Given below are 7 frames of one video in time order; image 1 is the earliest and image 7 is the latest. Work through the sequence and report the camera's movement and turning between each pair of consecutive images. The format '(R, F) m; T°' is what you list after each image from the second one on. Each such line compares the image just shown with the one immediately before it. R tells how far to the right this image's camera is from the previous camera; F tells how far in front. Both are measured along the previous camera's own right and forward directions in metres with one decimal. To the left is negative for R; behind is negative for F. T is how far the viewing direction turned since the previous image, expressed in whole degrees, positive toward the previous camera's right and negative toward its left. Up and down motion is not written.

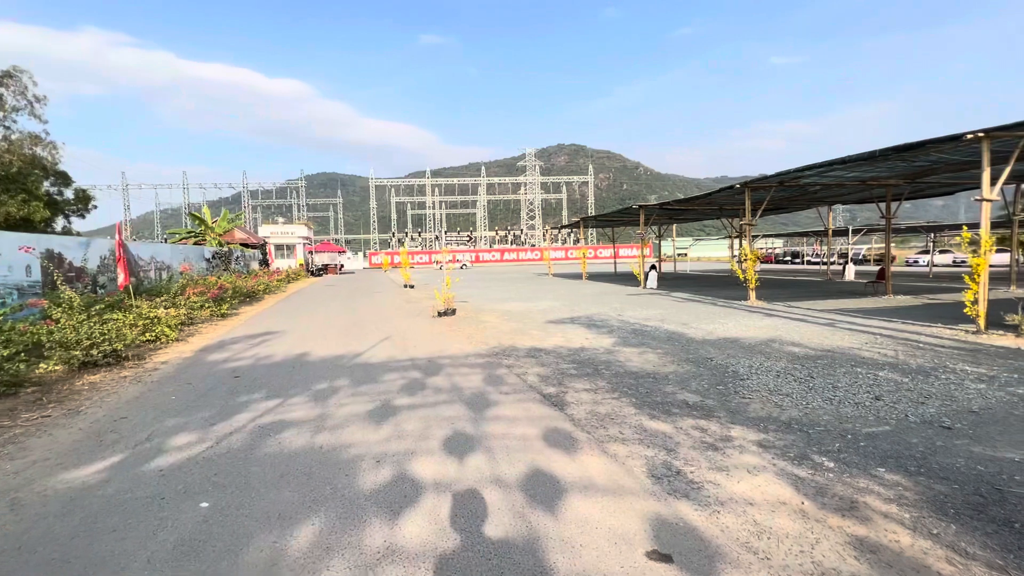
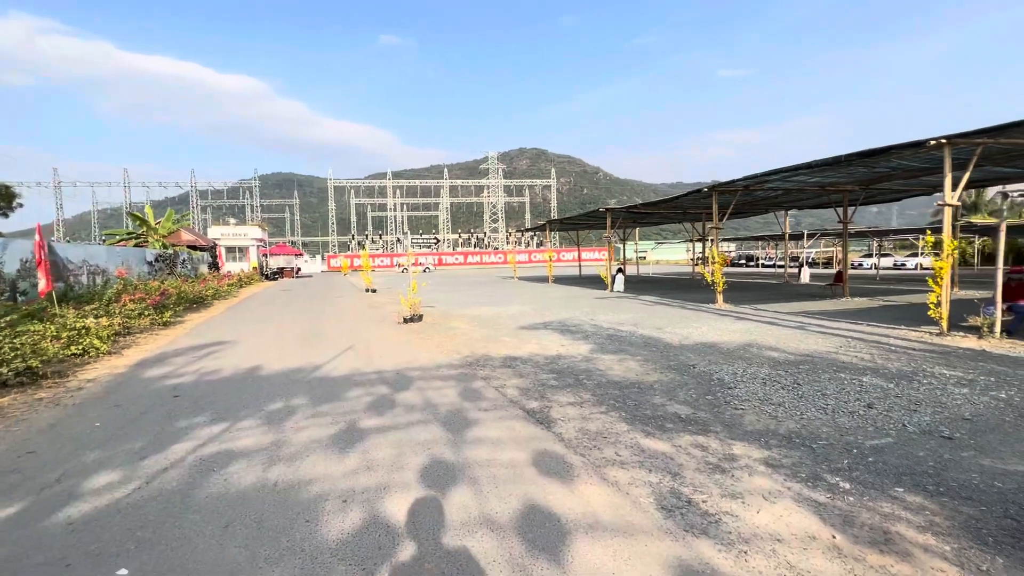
(-0.2, +0.5) m; +5°
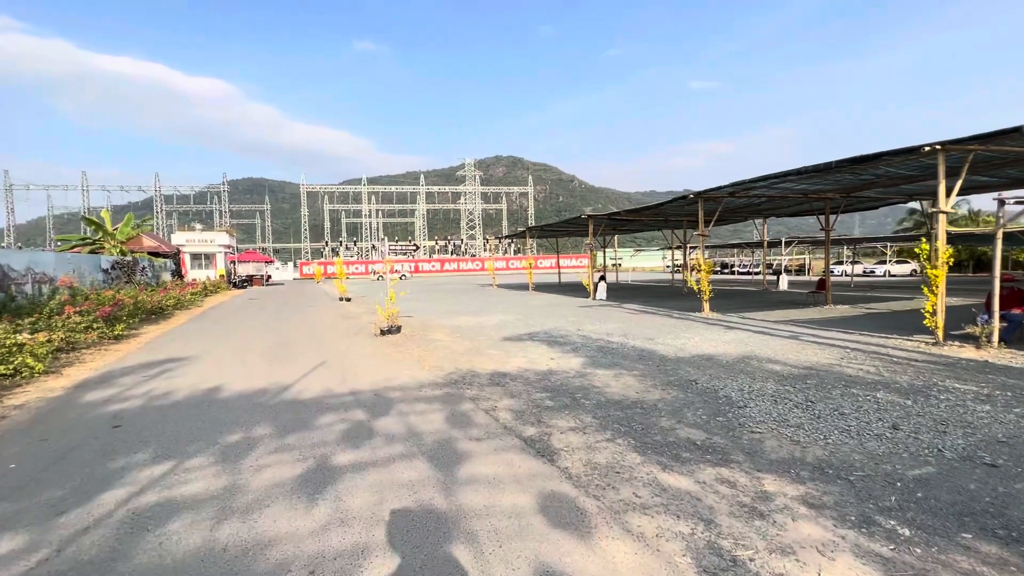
(-0.2, +0.6) m; +3°
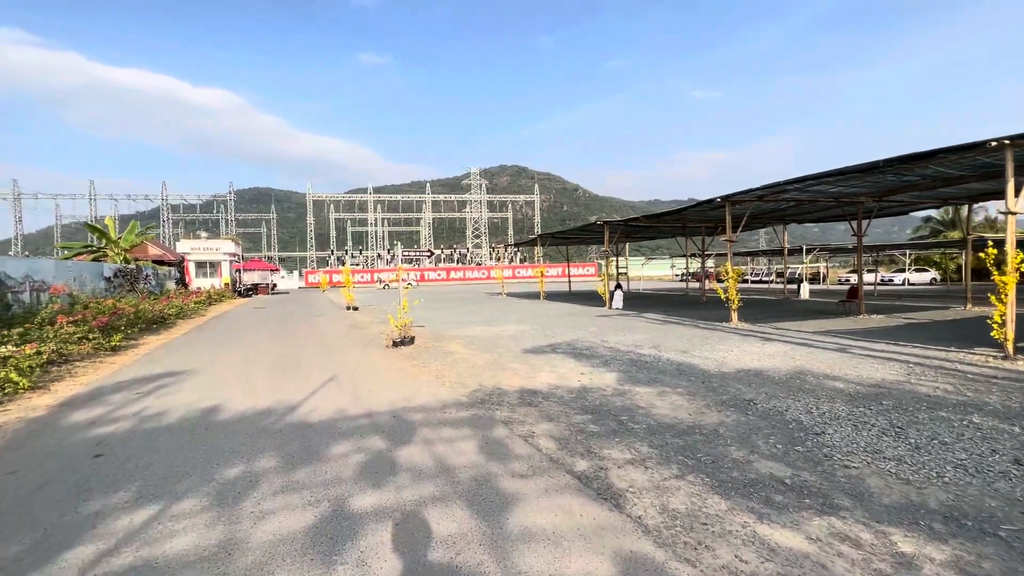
(-0.4, +0.7) m; 0°
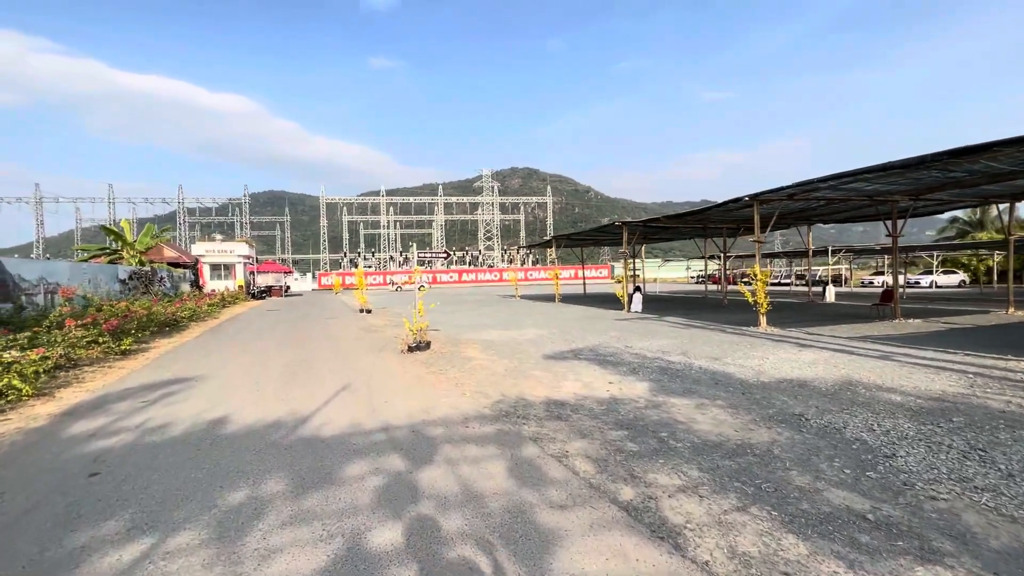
(-0.2, +0.5) m; -1°
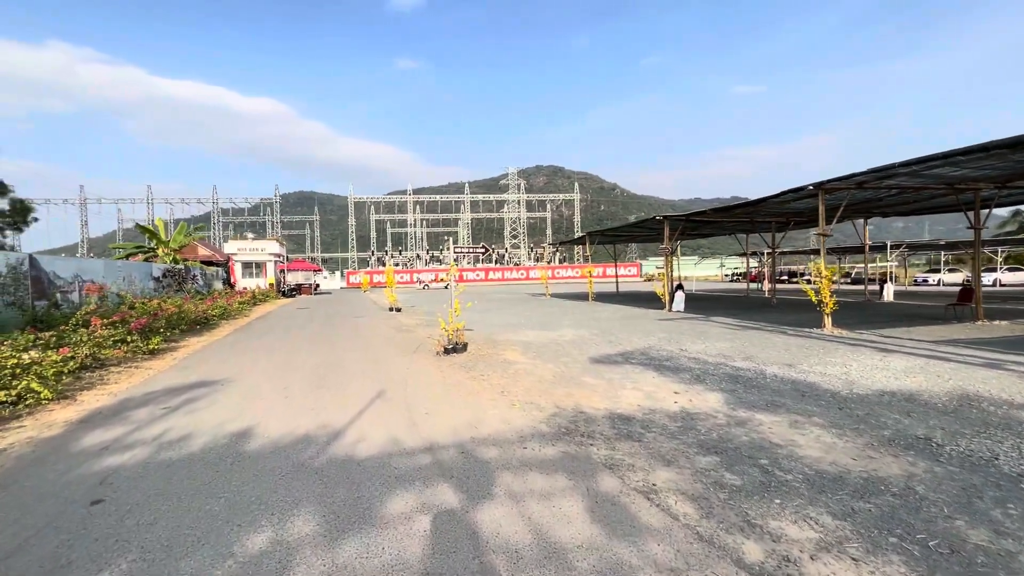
(-0.4, +0.8) m; -3°
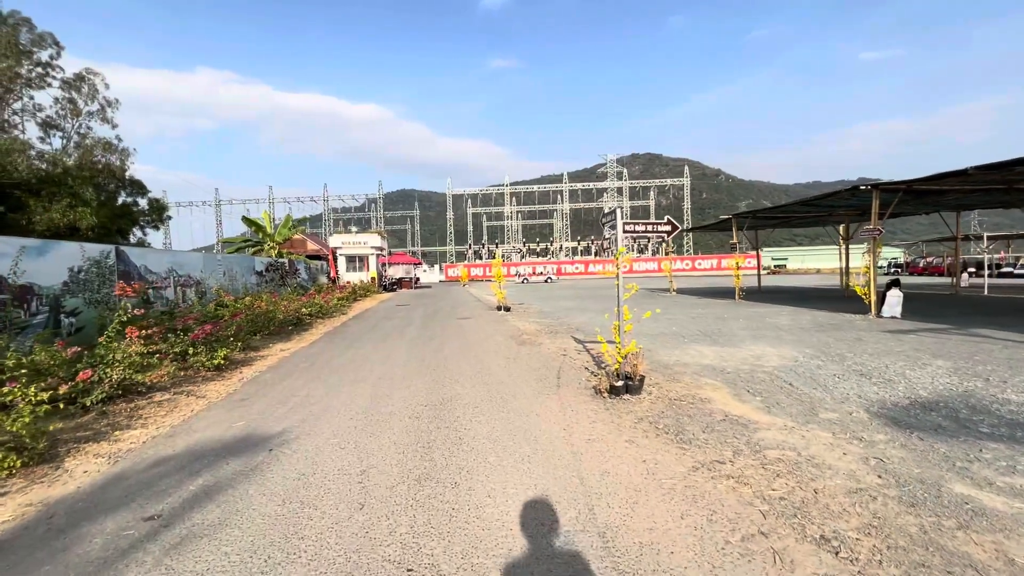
(-1.4, +3.5) m; -11°
